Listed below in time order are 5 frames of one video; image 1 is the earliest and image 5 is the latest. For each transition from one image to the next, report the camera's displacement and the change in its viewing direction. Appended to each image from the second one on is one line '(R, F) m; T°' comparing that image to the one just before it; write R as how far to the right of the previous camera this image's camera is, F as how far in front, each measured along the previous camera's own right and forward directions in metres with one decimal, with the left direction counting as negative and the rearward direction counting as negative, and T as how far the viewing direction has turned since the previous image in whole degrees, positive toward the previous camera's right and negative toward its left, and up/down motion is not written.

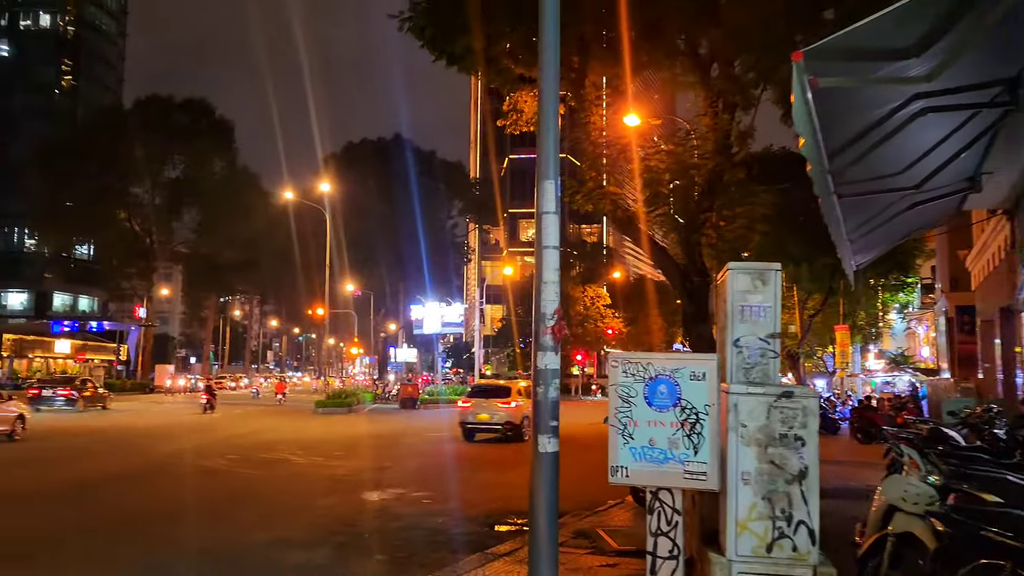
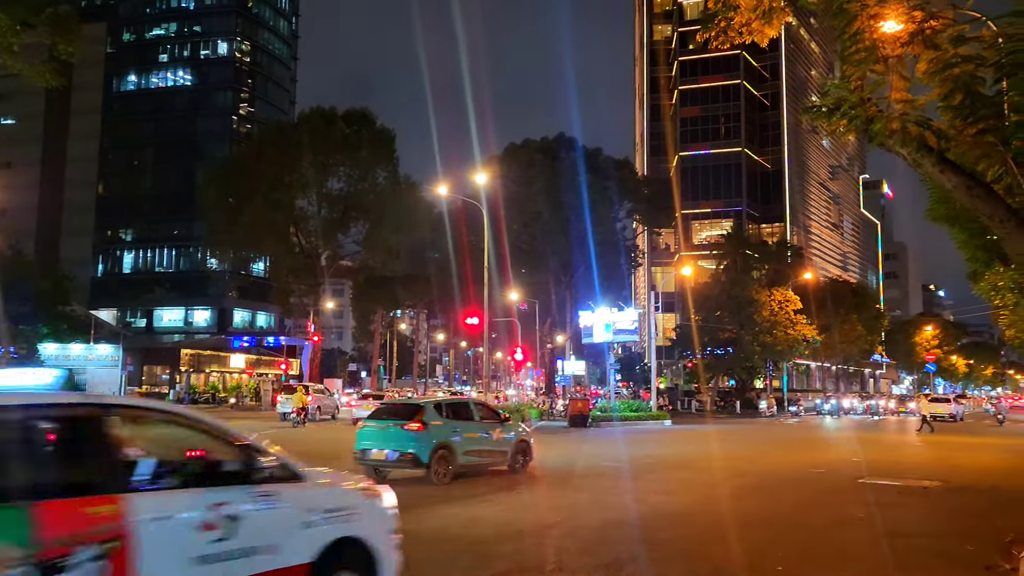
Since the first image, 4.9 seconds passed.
(-0.6, +4.2) m; -11°
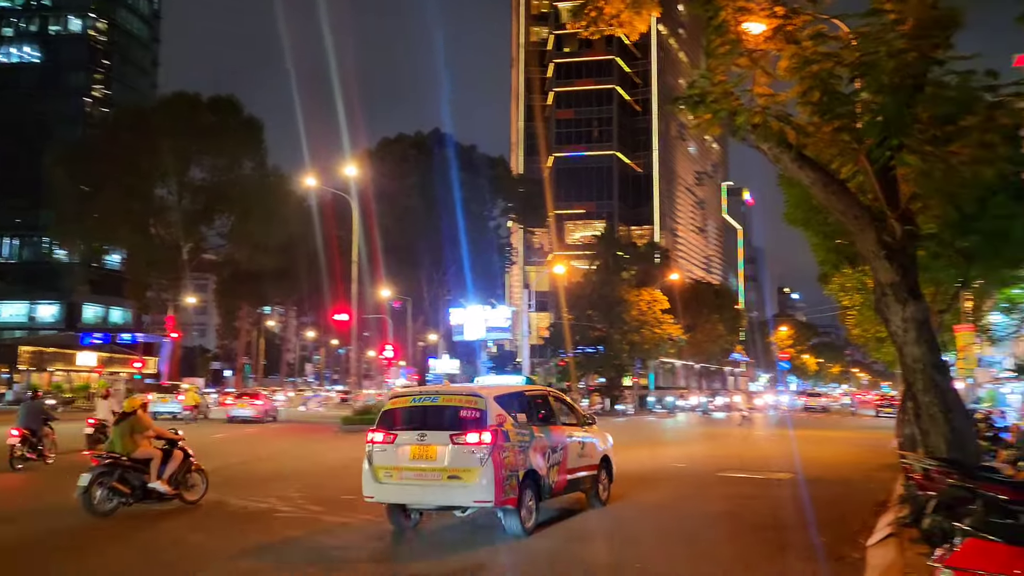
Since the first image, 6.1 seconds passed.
(+0.2, +0.4) m; +8°
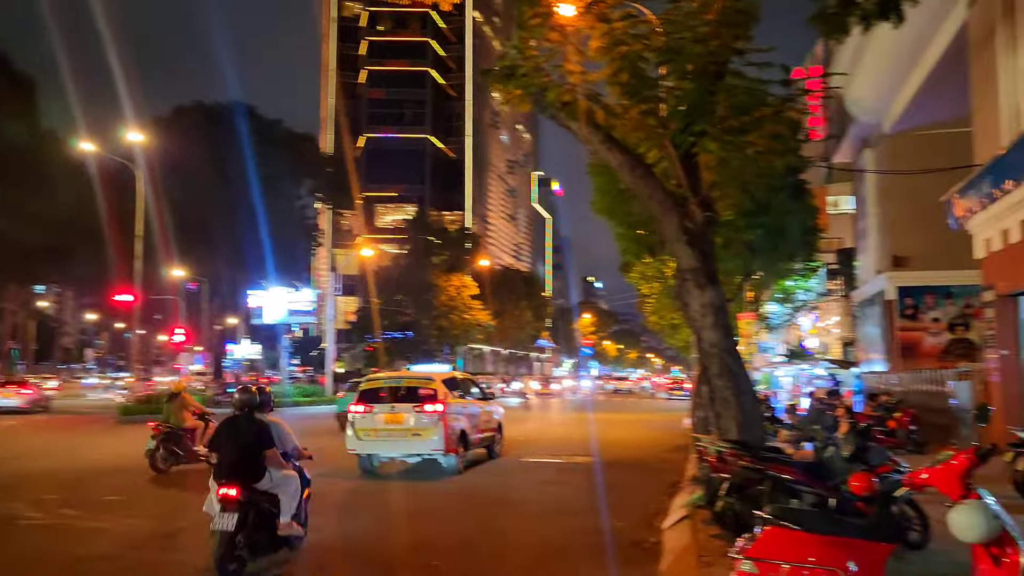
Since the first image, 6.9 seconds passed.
(+0.1, +0.5) m; +13°
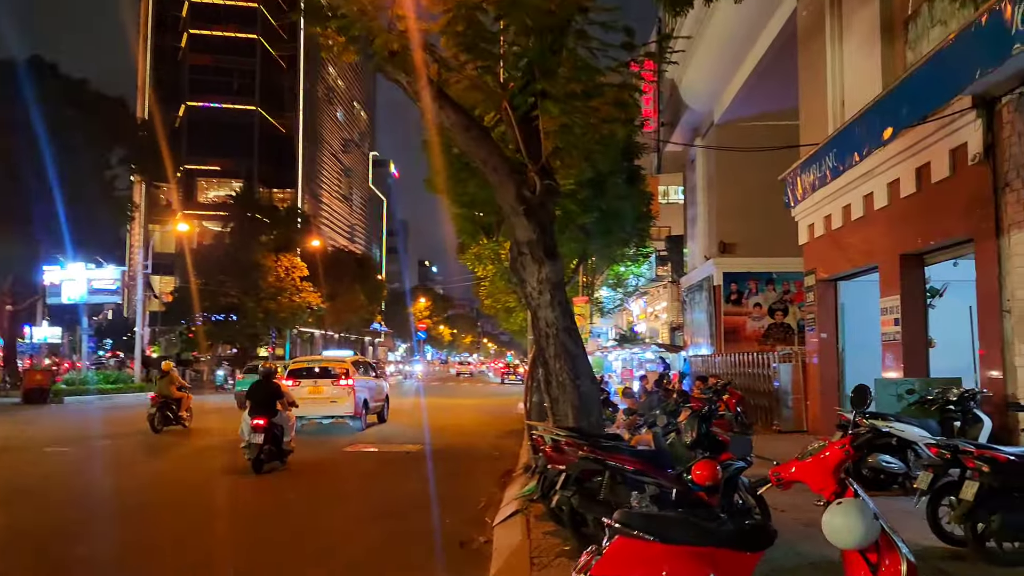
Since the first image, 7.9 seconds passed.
(+0.2, +0.8) m; +11°
